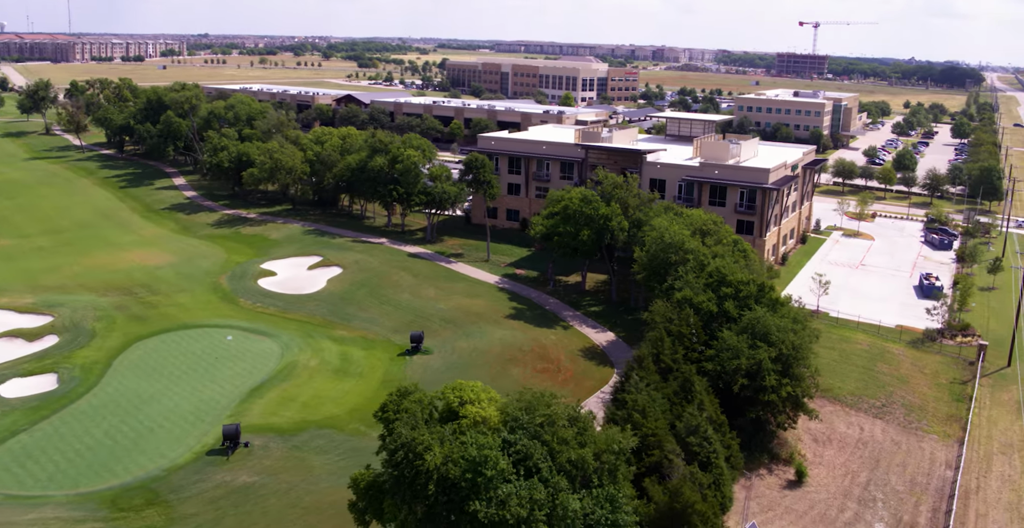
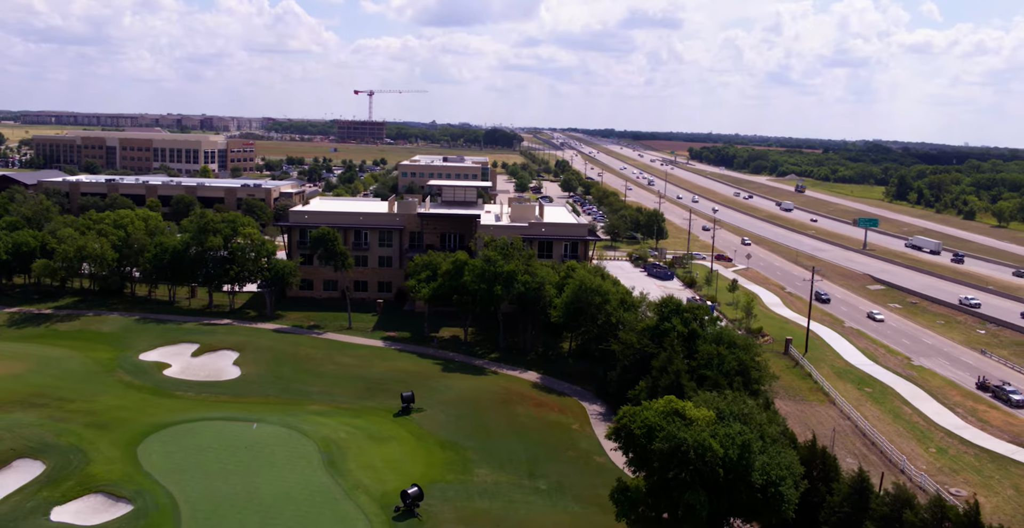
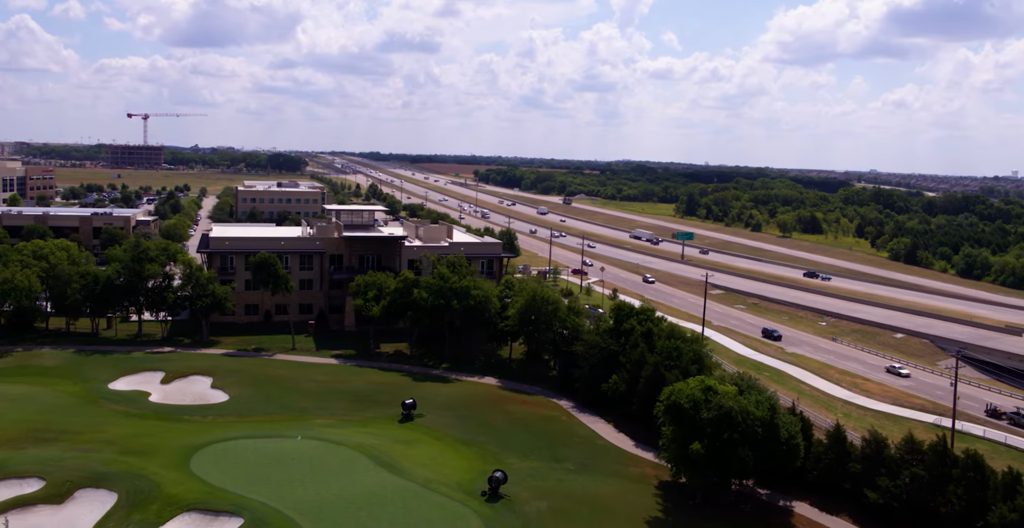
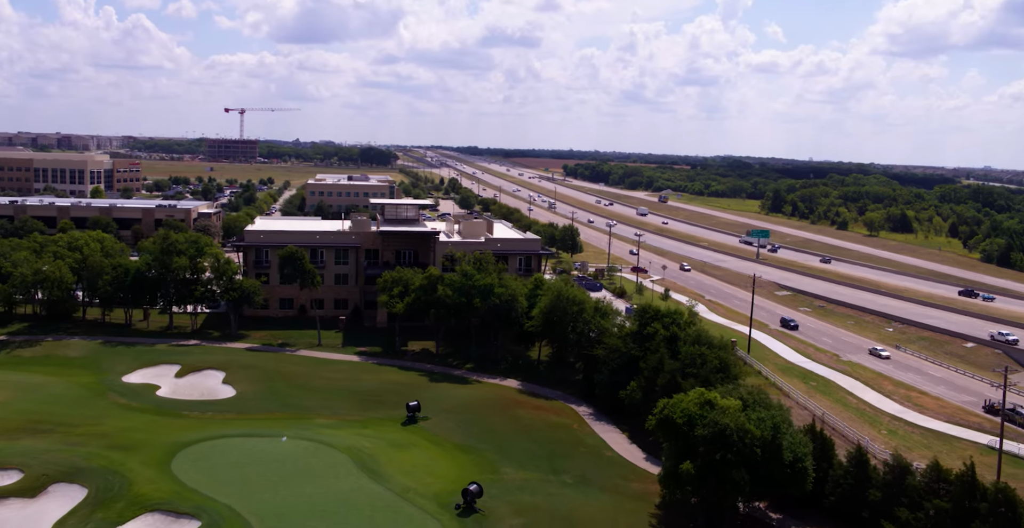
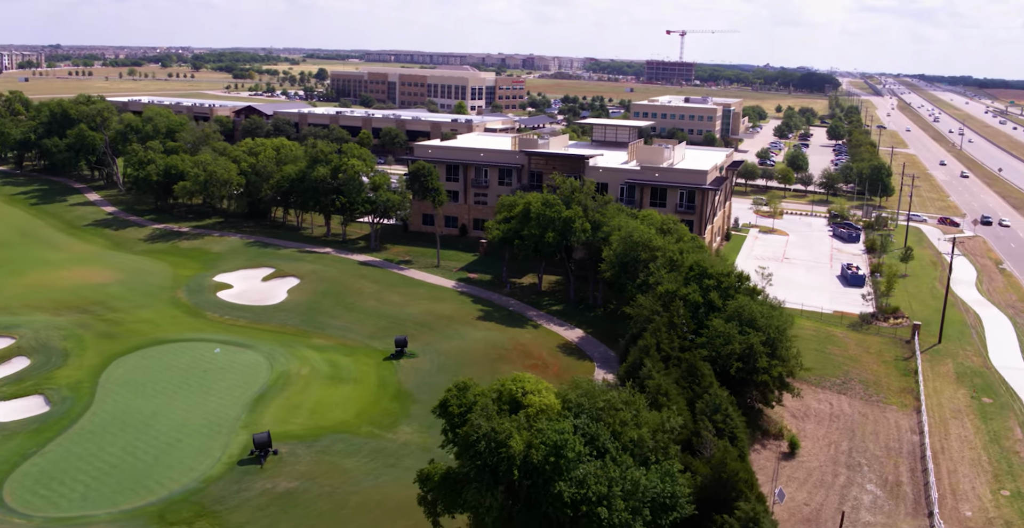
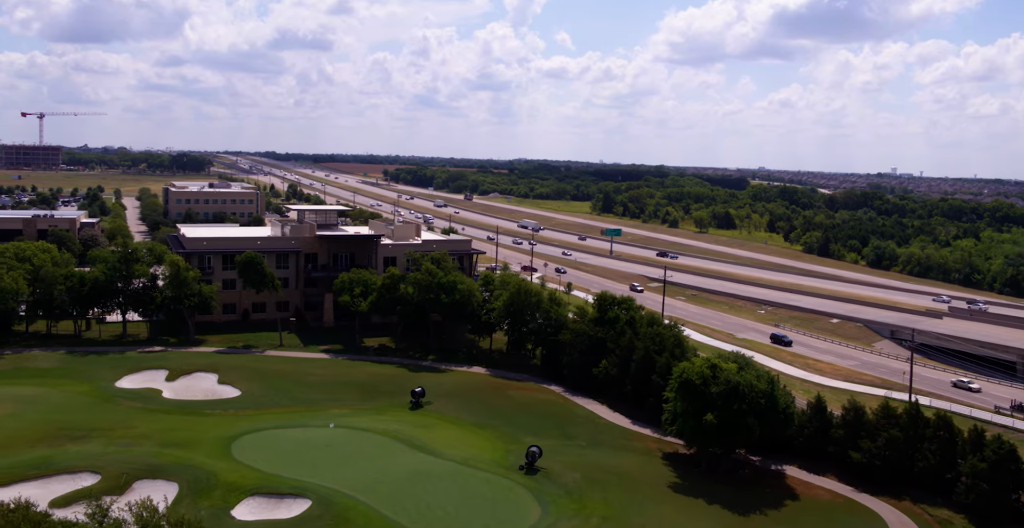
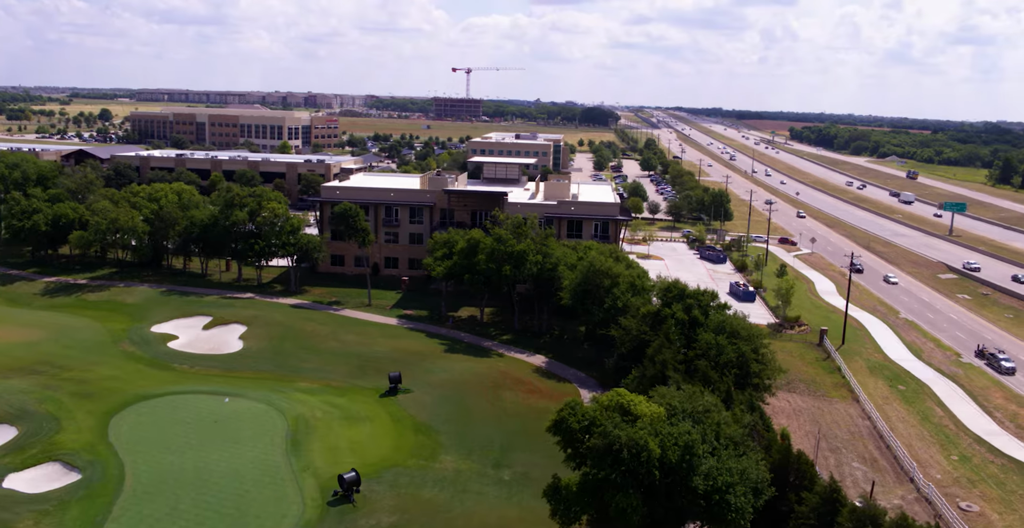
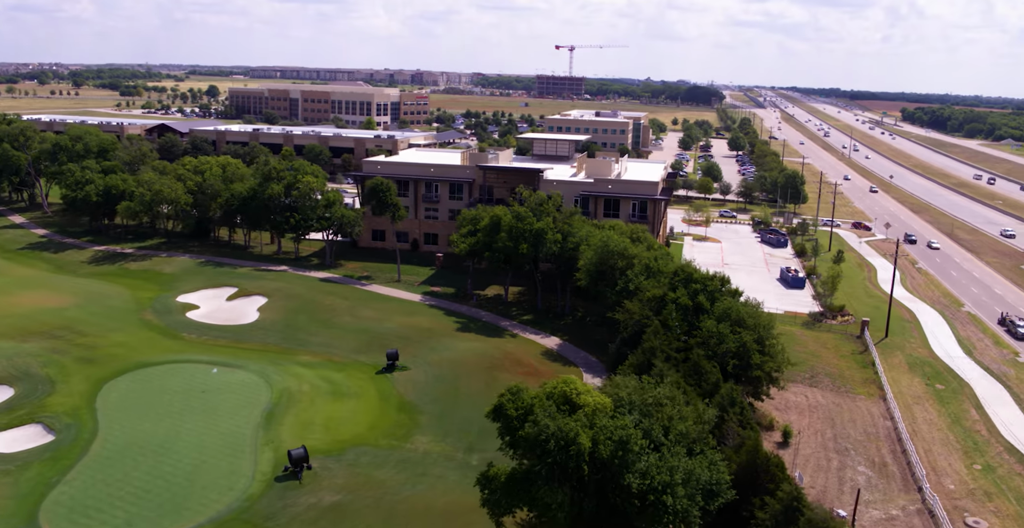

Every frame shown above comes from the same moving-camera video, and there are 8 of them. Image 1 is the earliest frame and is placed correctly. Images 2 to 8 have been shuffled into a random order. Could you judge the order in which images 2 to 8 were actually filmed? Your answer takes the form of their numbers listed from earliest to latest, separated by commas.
5, 8, 7, 2, 4, 3, 6
